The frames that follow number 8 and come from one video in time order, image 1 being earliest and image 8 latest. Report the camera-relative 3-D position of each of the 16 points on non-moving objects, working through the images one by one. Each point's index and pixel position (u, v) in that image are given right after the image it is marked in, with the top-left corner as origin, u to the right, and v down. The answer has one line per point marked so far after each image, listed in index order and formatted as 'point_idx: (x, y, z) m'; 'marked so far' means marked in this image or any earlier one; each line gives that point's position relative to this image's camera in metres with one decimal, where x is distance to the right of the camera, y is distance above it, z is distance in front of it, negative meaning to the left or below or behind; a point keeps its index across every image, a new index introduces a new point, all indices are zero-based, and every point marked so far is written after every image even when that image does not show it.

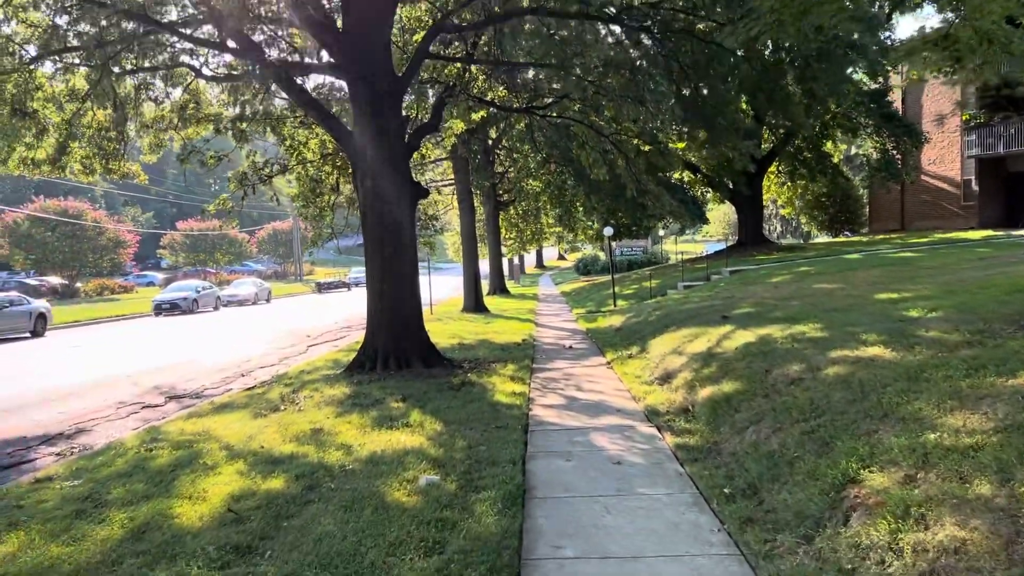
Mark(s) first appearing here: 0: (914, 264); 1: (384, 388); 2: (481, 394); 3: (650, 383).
0: (+7.0, +0.4, +14.8) m
1: (-1.3, -1.1, +8.8) m
2: (-0.3, -1.0, +8.2) m
3: (+1.3, -0.9, +8.3) m
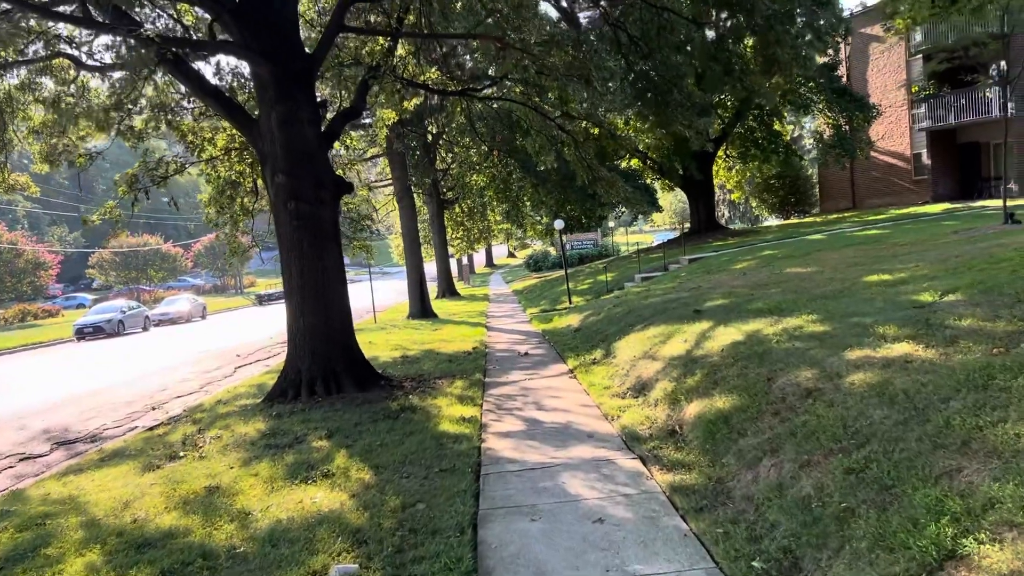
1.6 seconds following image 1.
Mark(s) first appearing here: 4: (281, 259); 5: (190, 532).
0: (+6.1, +0.8, +13.9) m
1: (-1.8, -1.2, +7.4) m
2: (-0.7, -1.1, +6.9) m
3: (+0.9, -0.9, +7.0) m
4: (-2.4, +0.3, +8.7) m
5: (-1.7, -1.3, +4.5) m
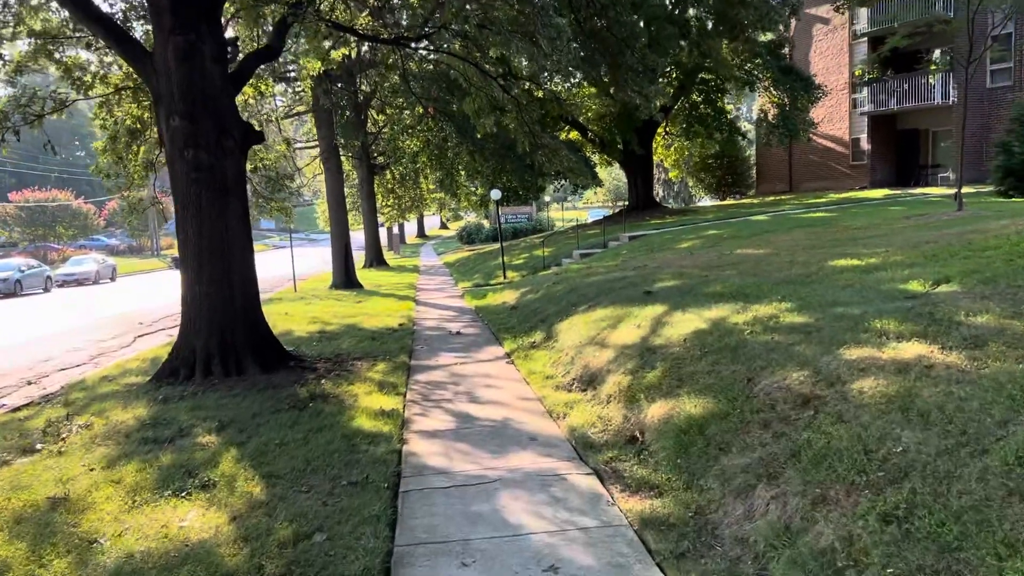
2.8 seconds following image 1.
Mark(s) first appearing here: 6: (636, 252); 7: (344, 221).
0: (+5.1, +1.0, +13.3) m
1: (-2.3, -0.9, +6.3) m
2: (-1.2, -0.9, +5.8) m
3: (+0.4, -0.7, +6.1) m
4: (-2.9, +0.6, +7.5) m
5: (-2.0, -1.1, +3.4) m
6: (+2.0, +0.6, +14.2) m
7: (-3.8, +1.5, +19.1) m
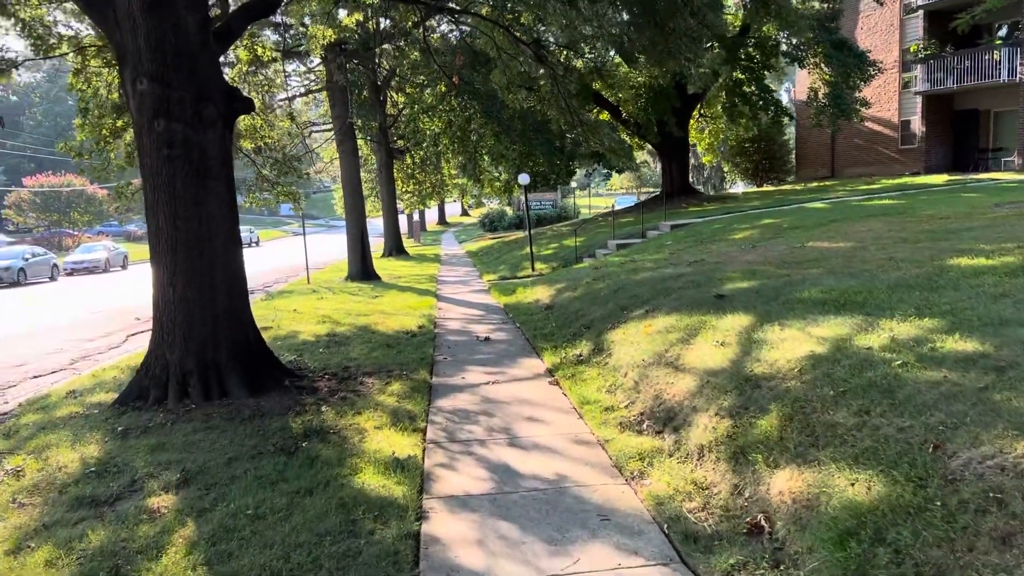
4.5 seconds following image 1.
0: (+5.6, +1.0, +11.7) m
1: (-2.0, -1.0, +4.9) m
2: (-0.9, -0.9, +4.4) m
3: (+0.7, -0.8, +4.6) m
4: (-2.6, +0.6, +6.1) m
5: (-1.8, -1.2, +2.0) m
6: (+2.5, +0.7, +12.7) m
7: (-3.2, +1.7, +17.7) m
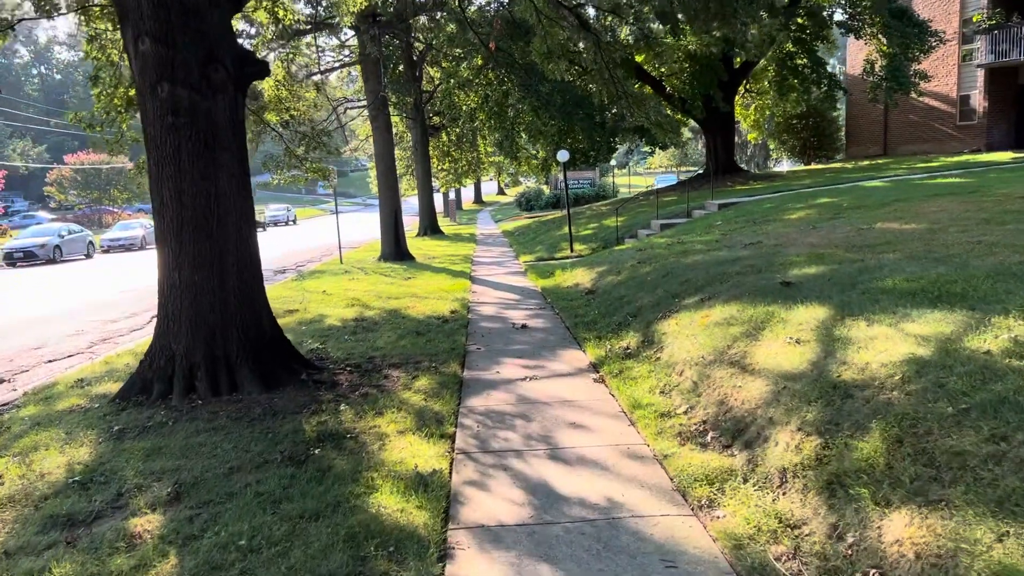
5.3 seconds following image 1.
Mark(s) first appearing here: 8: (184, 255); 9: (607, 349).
0: (+6.1, +1.2, +10.8) m
1: (-1.8, -0.9, +4.3) m
2: (-0.7, -0.9, +3.8) m
3: (+0.9, -0.7, +3.9) m
4: (-2.3, +0.7, +5.5) m
5: (-1.7, -1.2, +1.4) m
6: (+3.1, +0.9, +11.9) m
7: (-2.4, +2.1, +17.1) m
8: (-2.1, +0.2, +5.5) m
9: (+0.7, -0.5, +6.4) m
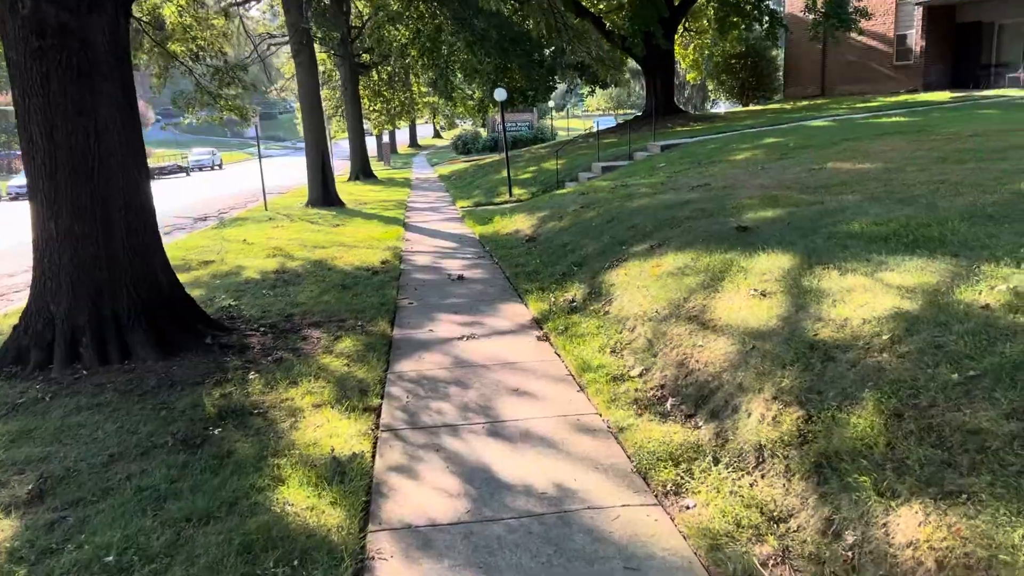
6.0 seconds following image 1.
0: (+5.3, +1.9, +10.5) m
1: (-2.1, -0.7, +3.6) m
2: (-1.0, -0.7, +3.2) m
3: (+0.6, -0.5, +3.5) m
4: (-2.7, +1.0, +4.7) m
5: (-1.8, -1.2, +0.8) m
6: (+2.2, +1.6, +11.4) m
7: (-3.6, +3.1, +16.2) m
8: (-2.5, +0.5, +4.7) m
9: (+0.3, -0.1, +5.9) m
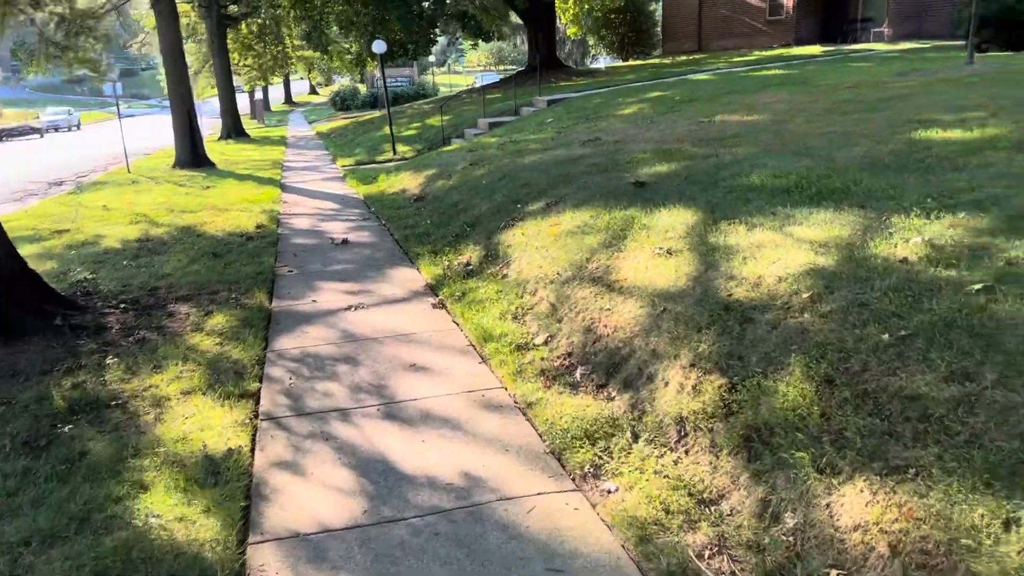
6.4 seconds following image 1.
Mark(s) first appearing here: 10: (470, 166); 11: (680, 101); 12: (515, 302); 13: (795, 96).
0: (+3.8, +2.5, +10.6) m
1: (-2.5, -0.6, +3.0) m
2: (-1.3, -0.6, +2.7) m
3: (+0.2, -0.4, +3.2) m
4: (-3.3, +1.1, +3.9) m
5: (-1.8, -1.2, +0.3) m
6: (+0.7, +2.2, +11.1) m
7: (-5.8, +3.6, +15.1) m
8: (-3.0, +0.6, +4.0) m
9: (-0.4, +0.1, +5.5) m
10: (-0.4, +1.3, +8.8) m
11: (+2.2, +2.4, +10.9) m
12: (0.0, -0.1, +4.4) m
13: (+3.2, +2.2, +9.6) m
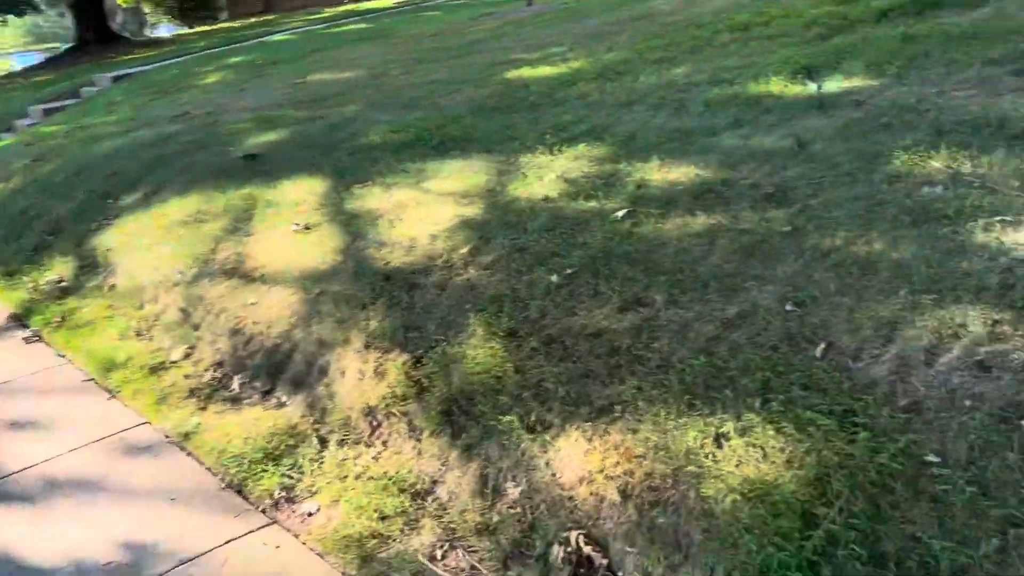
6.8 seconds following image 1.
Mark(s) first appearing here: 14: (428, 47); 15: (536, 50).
0: (-1.4, +3.2, +10.8) m
1: (-3.2, -1.1, +1.5) m
2: (-2.0, -0.9, +1.7) m
3: (-0.9, -0.4, +2.8) m
4: (-4.6, +0.3, +1.8) m
5: (-1.3, -1.6, -0.6) m
6: (-4.3, +2.2, +9.9) m
7: (-12.0, +2.4, +10.7) m
8: (-4.3, -0.1, +2.0) m
9: (-2.6, 0.0, +4.5) m
10: (-4.2, +1.1, +7.4) m
11: (-3.0, +2.7, +10.3) m
12: (-1.7, -0.1, +3.7) m
13: (-1.5, +2.7, +9.6) m
14: (-0.8, +2.4, +8.6) m
15: (+0.2, +1.8, +6.6) m
